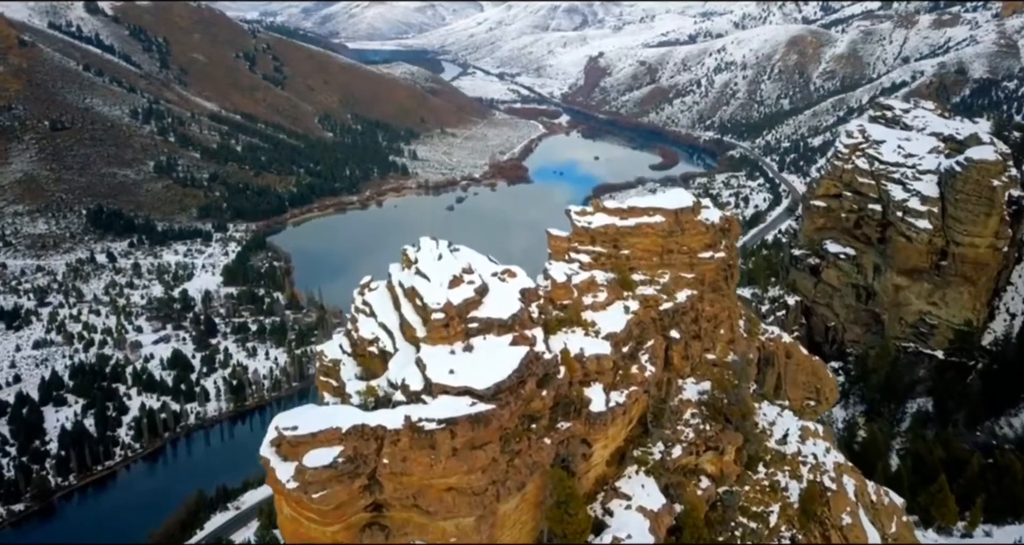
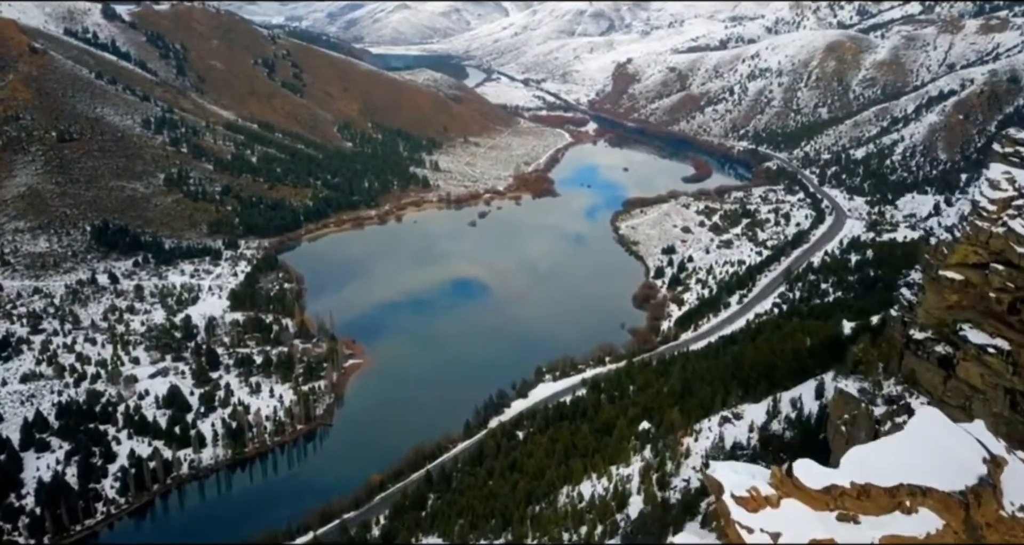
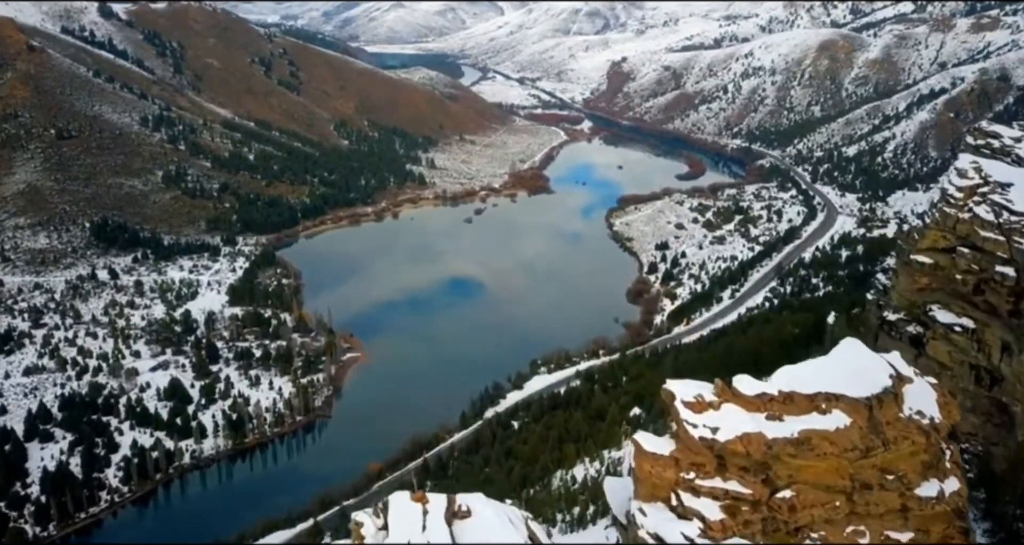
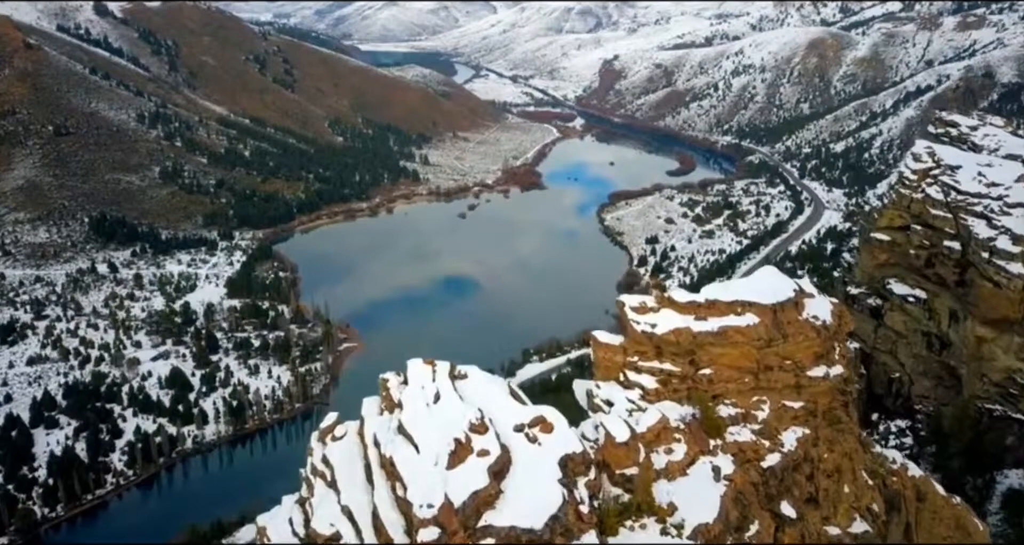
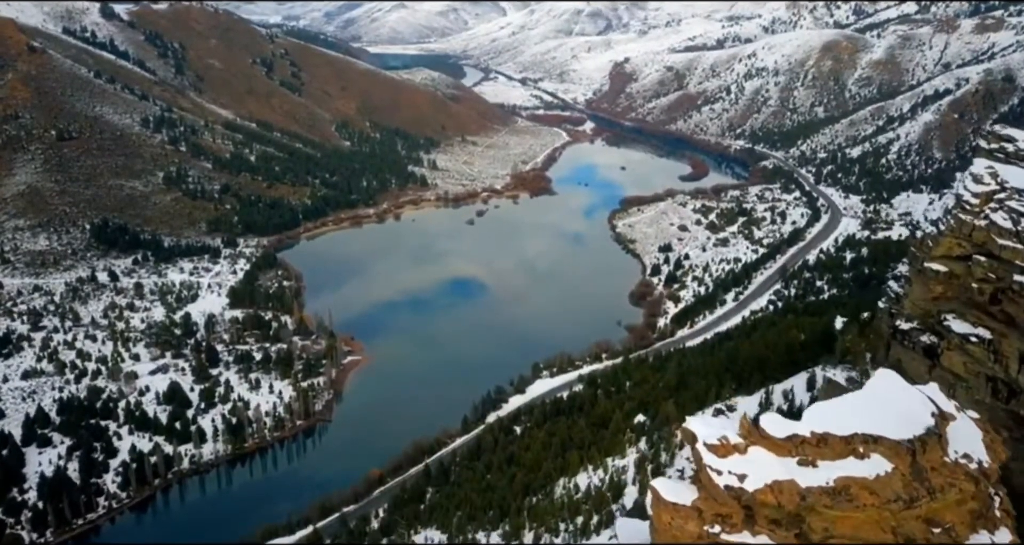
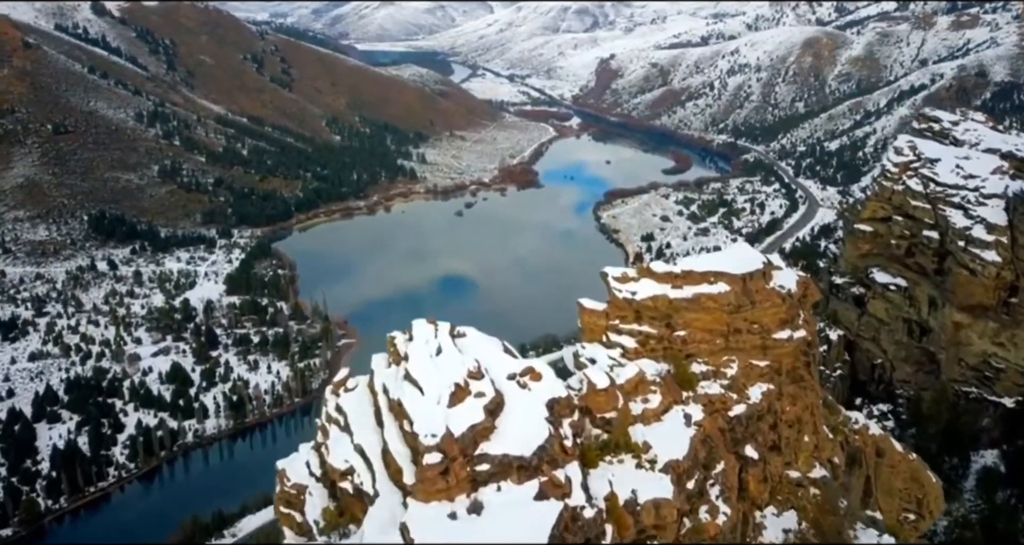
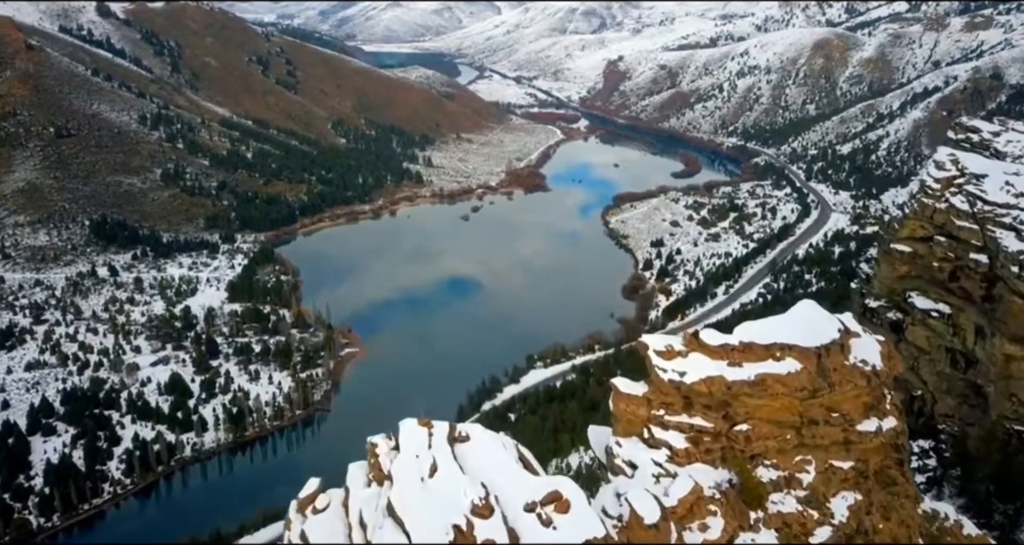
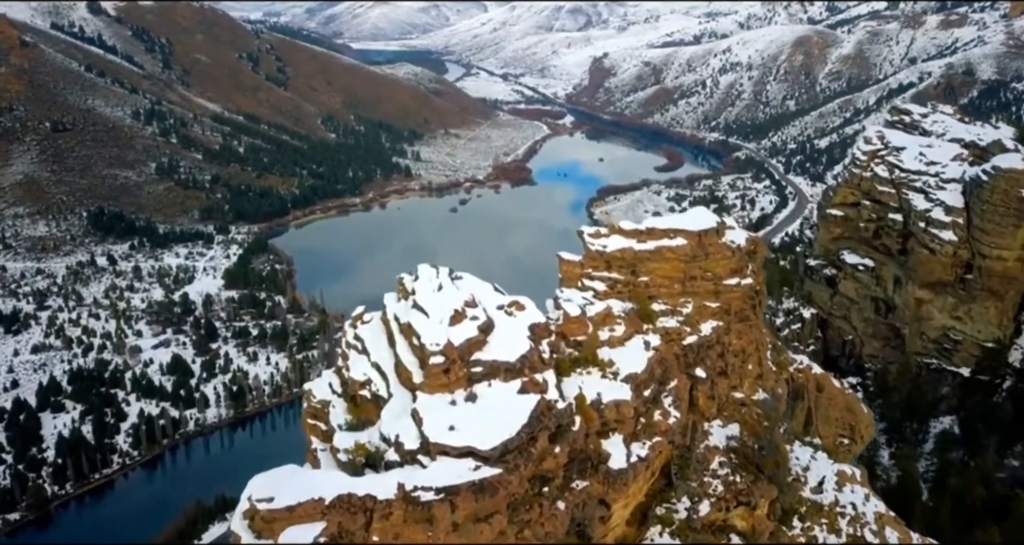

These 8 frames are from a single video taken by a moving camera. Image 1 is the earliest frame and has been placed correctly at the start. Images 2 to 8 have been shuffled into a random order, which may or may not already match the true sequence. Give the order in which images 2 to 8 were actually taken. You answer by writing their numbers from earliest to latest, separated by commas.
8, 6, 4, 7, 3, 5, 2
